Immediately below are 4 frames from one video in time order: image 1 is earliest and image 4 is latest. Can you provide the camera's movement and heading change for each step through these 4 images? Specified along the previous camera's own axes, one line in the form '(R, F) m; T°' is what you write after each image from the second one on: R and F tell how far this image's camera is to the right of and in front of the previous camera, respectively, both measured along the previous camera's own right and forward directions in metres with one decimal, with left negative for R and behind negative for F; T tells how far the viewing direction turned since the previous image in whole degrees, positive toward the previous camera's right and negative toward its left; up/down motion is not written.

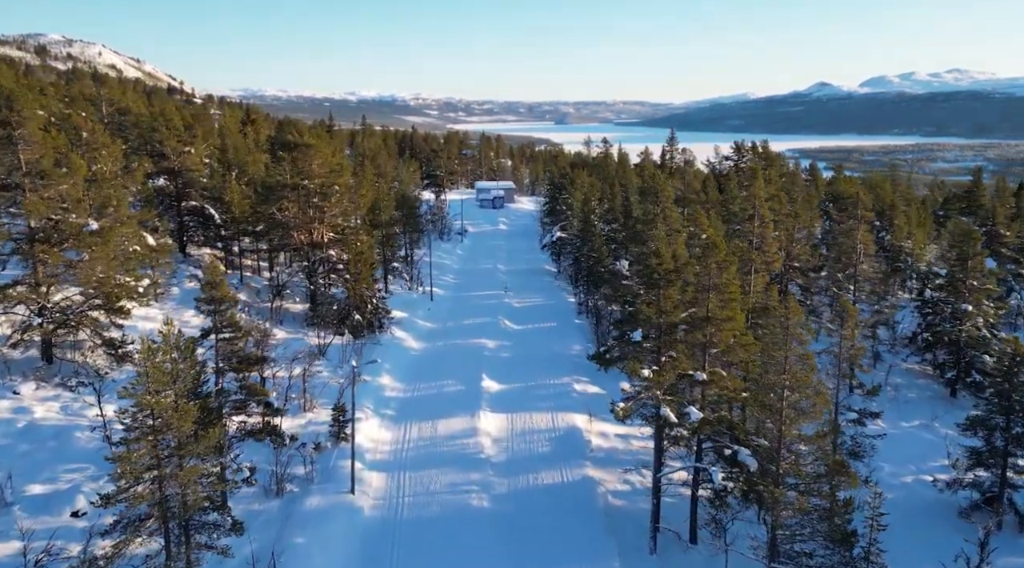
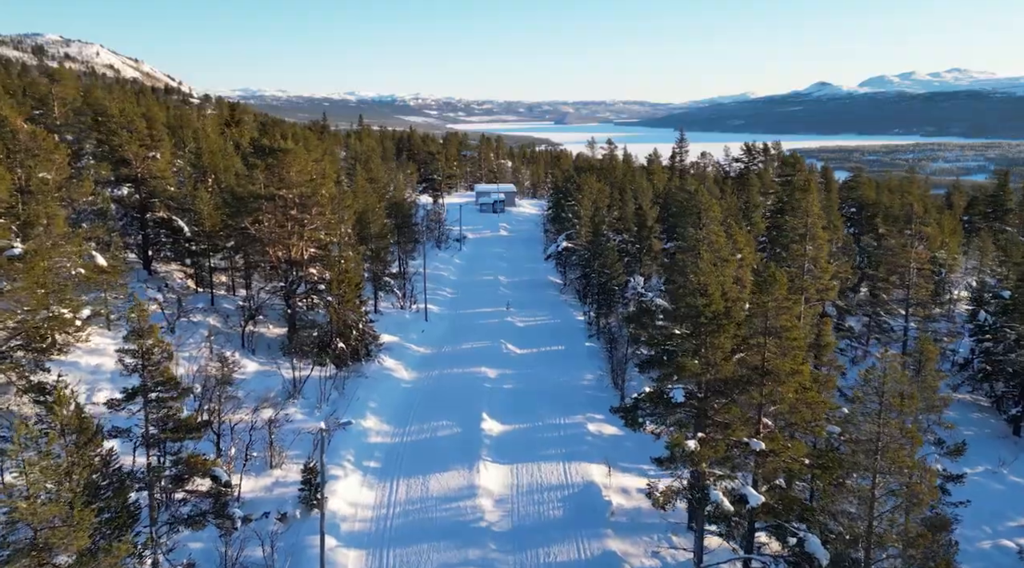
(-0.2, +5.3) m; 0°
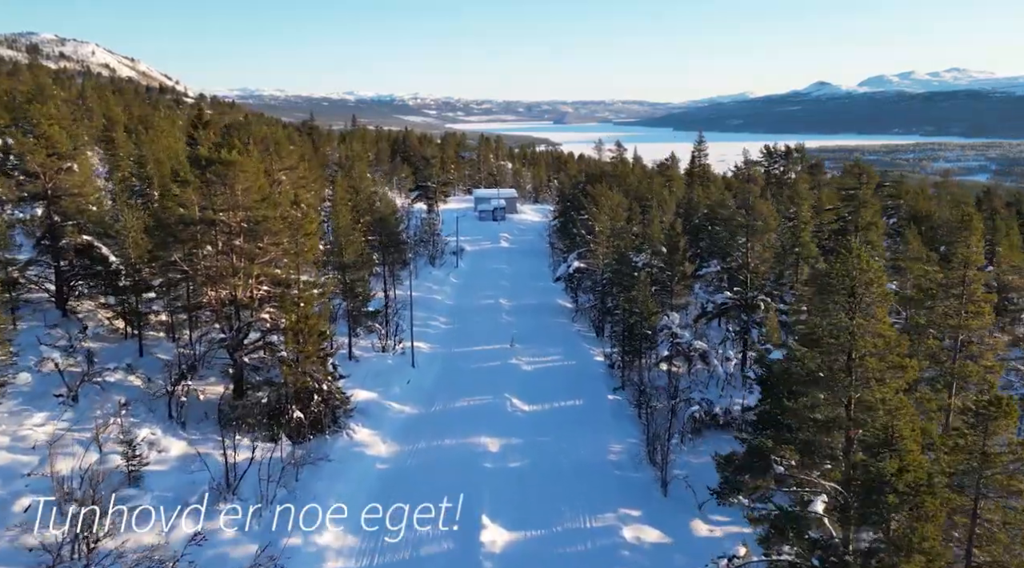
(-0.3, +9.0) m; 0°
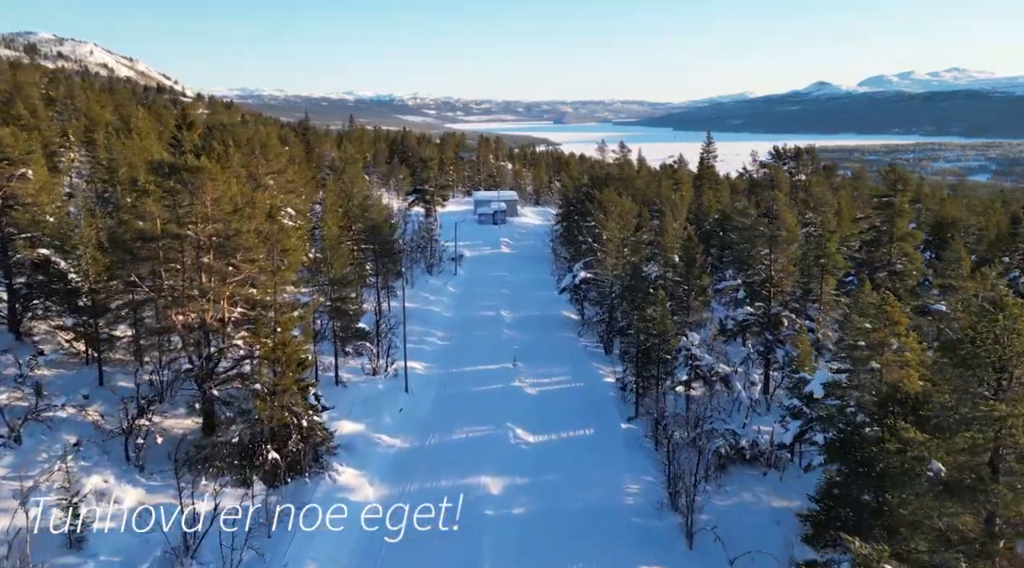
(-0.2, +3.6) m; 0°
